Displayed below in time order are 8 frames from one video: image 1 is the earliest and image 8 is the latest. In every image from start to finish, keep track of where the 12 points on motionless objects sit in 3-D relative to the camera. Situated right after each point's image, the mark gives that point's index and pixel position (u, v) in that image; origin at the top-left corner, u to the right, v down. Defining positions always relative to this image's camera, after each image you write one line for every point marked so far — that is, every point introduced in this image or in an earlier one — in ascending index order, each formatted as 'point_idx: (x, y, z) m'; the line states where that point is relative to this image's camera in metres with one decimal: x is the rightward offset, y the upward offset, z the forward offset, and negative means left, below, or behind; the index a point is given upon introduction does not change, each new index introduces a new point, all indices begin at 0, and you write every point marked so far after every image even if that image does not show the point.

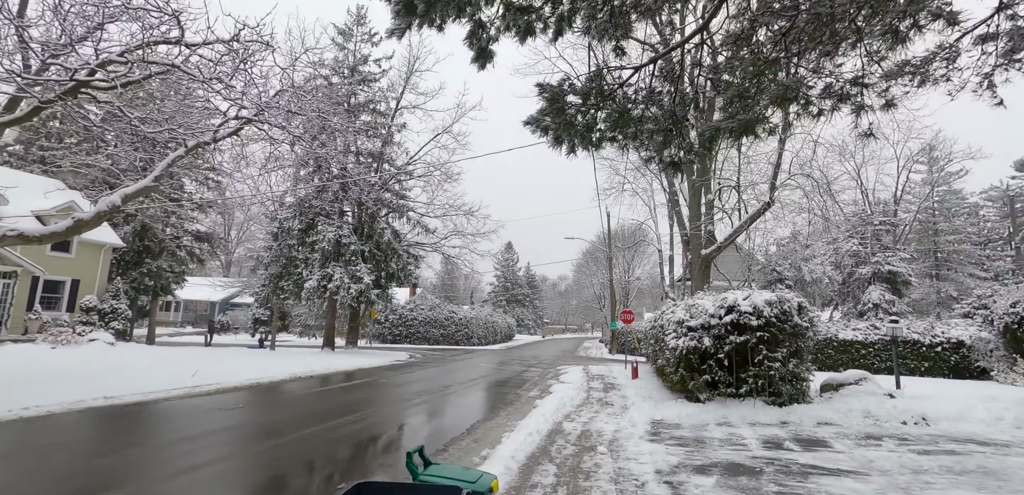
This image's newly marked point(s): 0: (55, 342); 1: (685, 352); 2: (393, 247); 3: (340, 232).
0: (-11.4, -2.4, +11.4) m
1: (+3.0, -1.8, +7.8) m
2: (-4.7, 0.0, +18.2) m
3: (-6.3, +0.6, +16.8) m
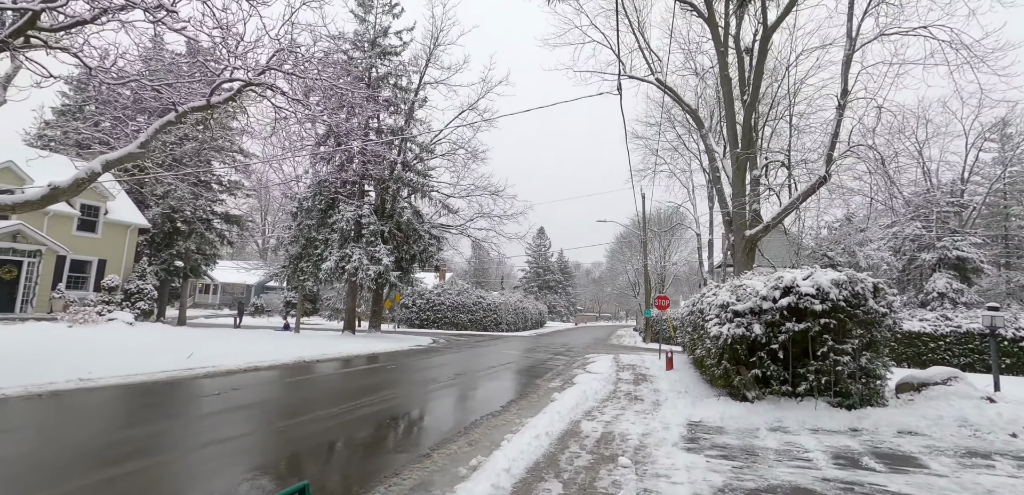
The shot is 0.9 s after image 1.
0: (-10.9, -1.8, +11.2) m
1: (+3.2, -1.4, +6.6) m
2: (-3.7, +0.8, +17.5) m
3: (-5.4, +1.3, +16.2) m
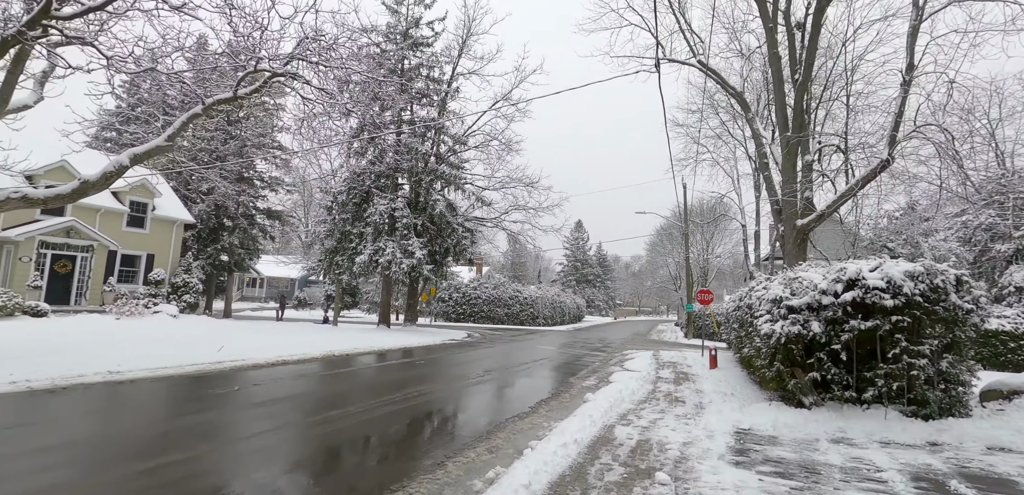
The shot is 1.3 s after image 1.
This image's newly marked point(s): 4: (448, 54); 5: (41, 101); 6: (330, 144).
0: (-10.1, -1.7, +11.7) m
1: (+3.6, -1.2, +6.0) m
2: (-2.4, +1.0, +17.4) m
3: (-4.2, +1.5, +16.2) m
4: (-2.7, +8.1, +18.9) m
5: (-6.6, +2.1, +6.4) m
6: (-5.2, +2.9, +12.9) m
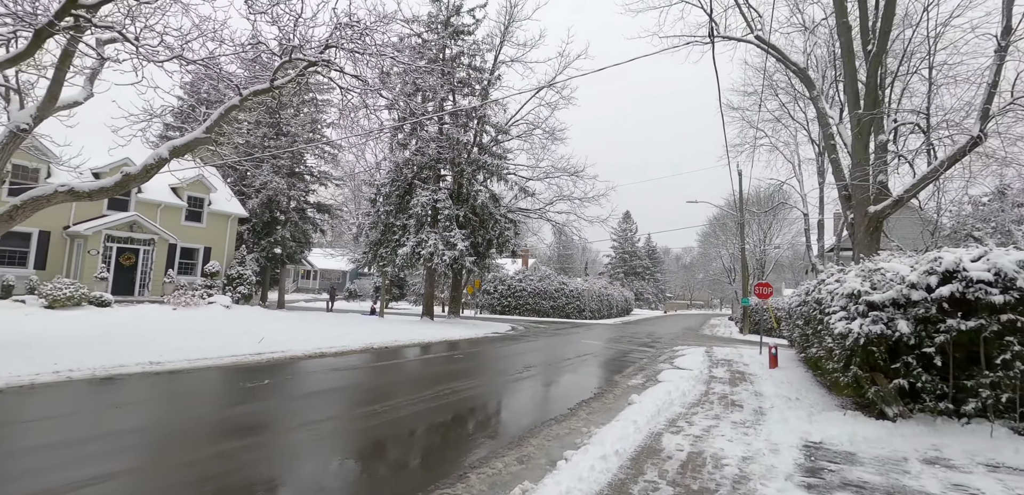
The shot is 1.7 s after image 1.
0: (-9.0, -1.5, +12.3) m
1: (+4.0, -1.1, +5.2) m
2: (-0.8, +1.4, +17.1) m
3: (-2.7, +1.8, +16.1) m
4: (-1.0, +8.4, +18.5) m
5: (-6.1, +2.2, +6.6) m
6: (-4.1, +3.2, +12.9) m
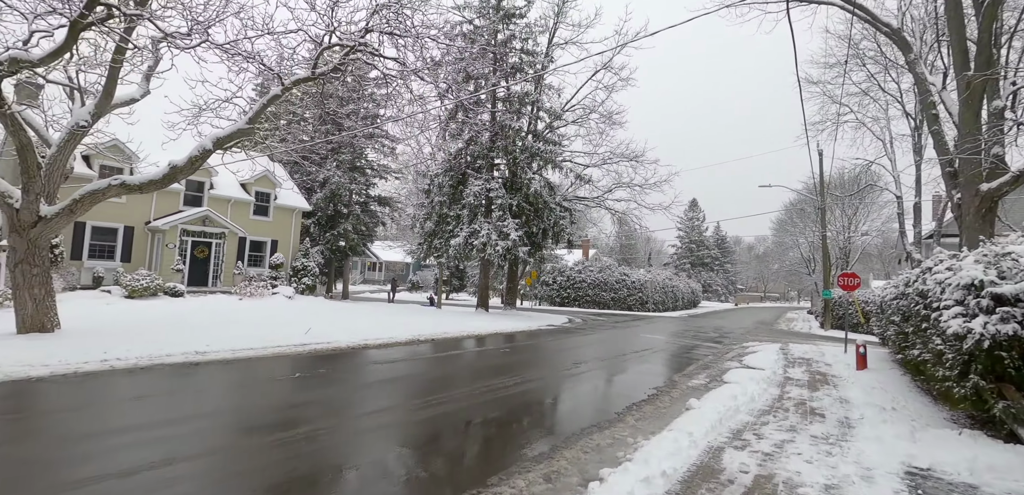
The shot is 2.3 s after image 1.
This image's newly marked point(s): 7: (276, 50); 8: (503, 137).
0: (-7.6, -1.3, +13.0) m
1: (+4.4, -0.9, +4.2) m
2: (+1.1, +1.7, +16.6) m
3: (-0.9, +2.1, +15.8) m
4: (+1.1, +8.8, +17.9) m
5: (-5.5, +2.3, +6.8) m
6: (-2.7, +3.4, +12.8) m
7: (-4.0, +3.3, +7.6) m
8: (-0.4, +3.7, +15.0) m
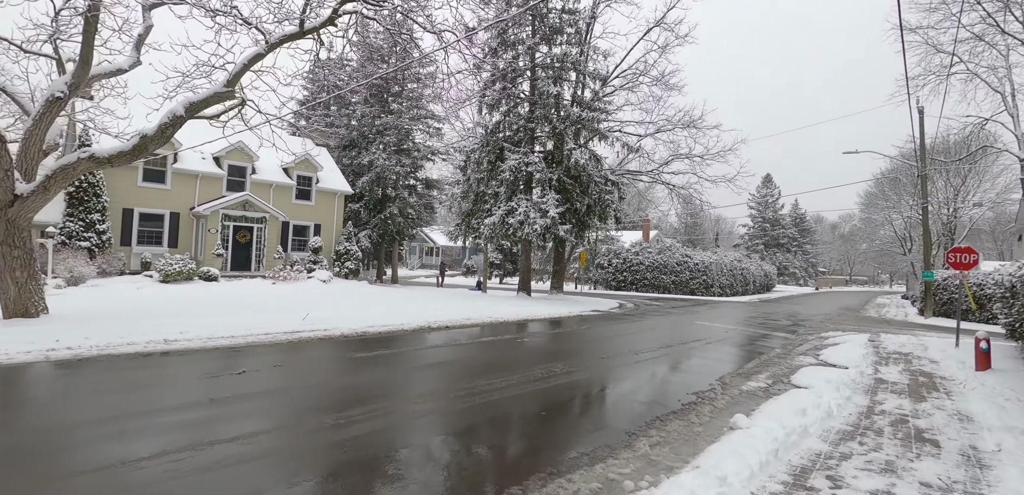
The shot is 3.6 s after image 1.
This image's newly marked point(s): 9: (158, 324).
0: (-6.6, -0.8, +12.9) m
1: (+4.2, -0.6, +2.6) m
2: (+2.5, +2.4, +15.2) m
3: (+0.4, +2.8, +14.8) m
4: (+2.5, +9.6, +16.3) m
5: (-5.4, +2.6, +6.4) m
6: (-1.8, +3.9, +12.0) m
7: (-3.7, +3.6, +6.9) m
8: (+0.8, +4.4, +13.8) m
9: (-5.7, -1.4, +8.6) m
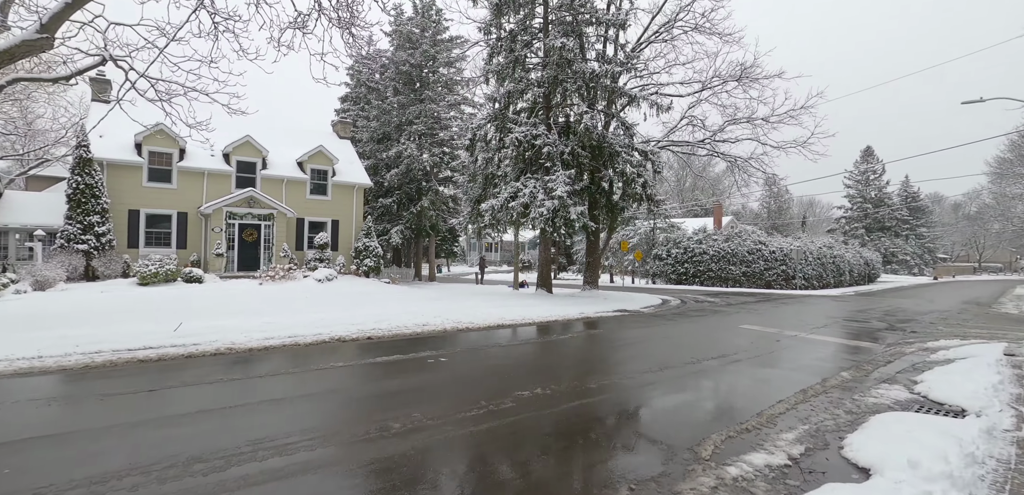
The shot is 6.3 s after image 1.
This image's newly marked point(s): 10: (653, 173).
0: (-6.2, -0.8, +12.1) m
1: (+2.7, -0.4, +0.3) m
2: (+3.0, +2.8, +12.9) m
3: (+0.8, +3.1, +12.8) m
4: (+3.0, +10.0, +13.9) m
5: (-6.2, +2.6, +5.5) m
6: (-1.8, +4.1, +10.4) m
7: (-4.5, +3.7, +5.7) m
8: (+1.0, +4.7, +11.8) m
9: (-6.1, -1.3, +7.7) m
10: (+4.7, +2.2, +14.2) m
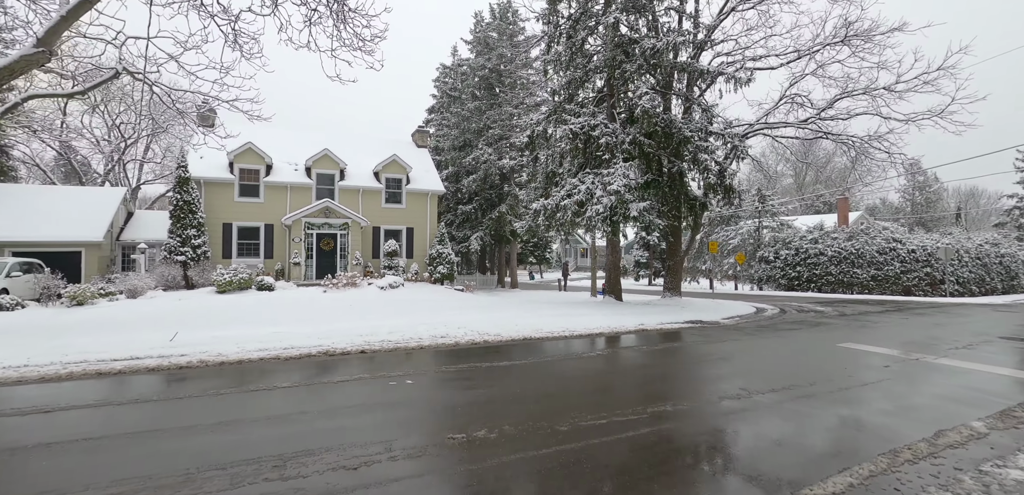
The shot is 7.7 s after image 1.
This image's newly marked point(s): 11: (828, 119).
0: (-4.6, -1.0, +12.5) m
1: (+1.6, -0.3, -1.0) m
2: (+4.5, +2.8, +11.4) m
3: (+2.4, +3.0, +11.7) m
4: (+4.6, +9.9, +12.5) m
5: (-6.0, +2.4, +6.1) m
6: (-0.8, +4.0, +9.9) m
7: (-4.4, +3.6, +6.0) m
8: (+2.3, +4.6, +10.7) m
9: (-5.4, -1.5, +8.2) m
10: (+6.4, +2.2, +12.2) m
11: (+8.9, +3.6, +12.9) m
